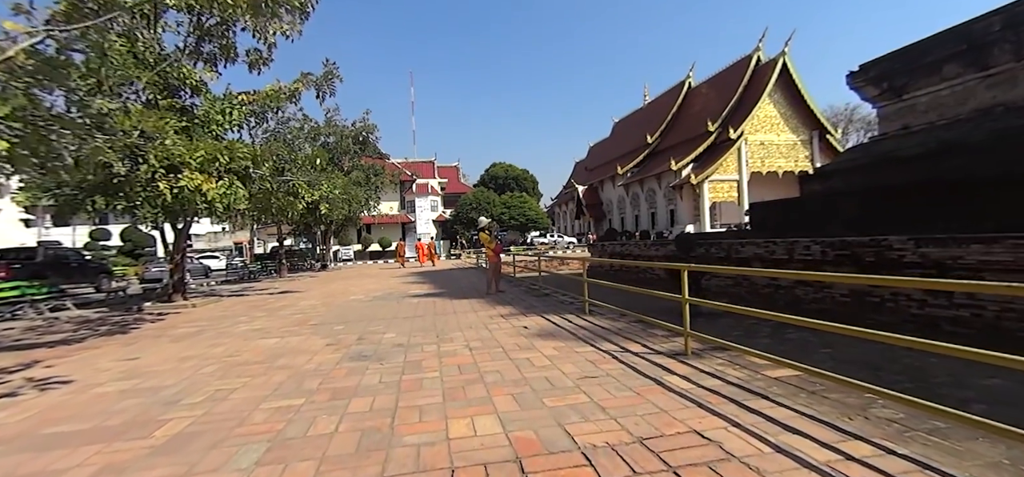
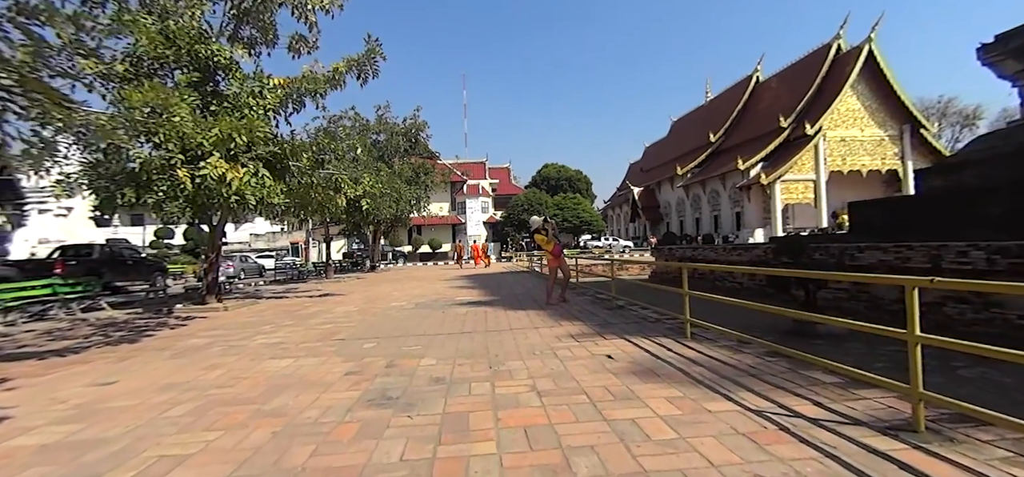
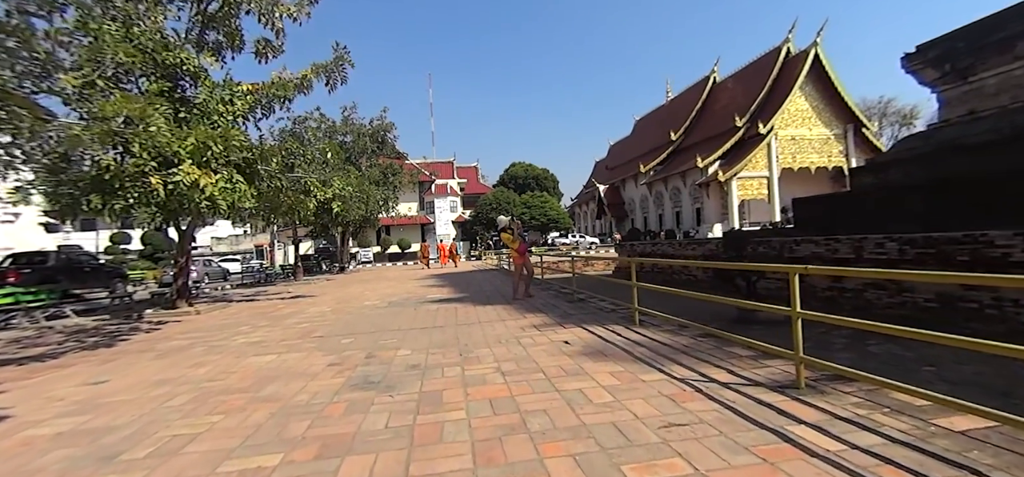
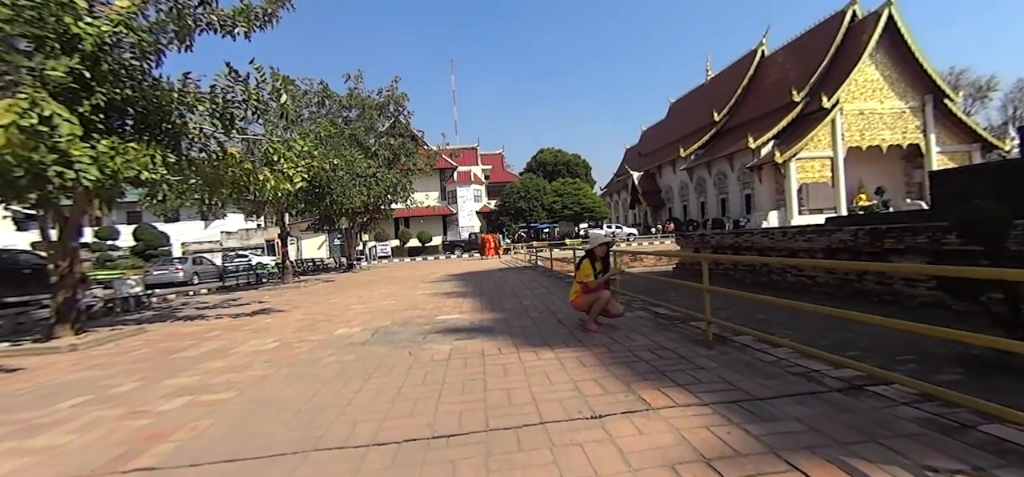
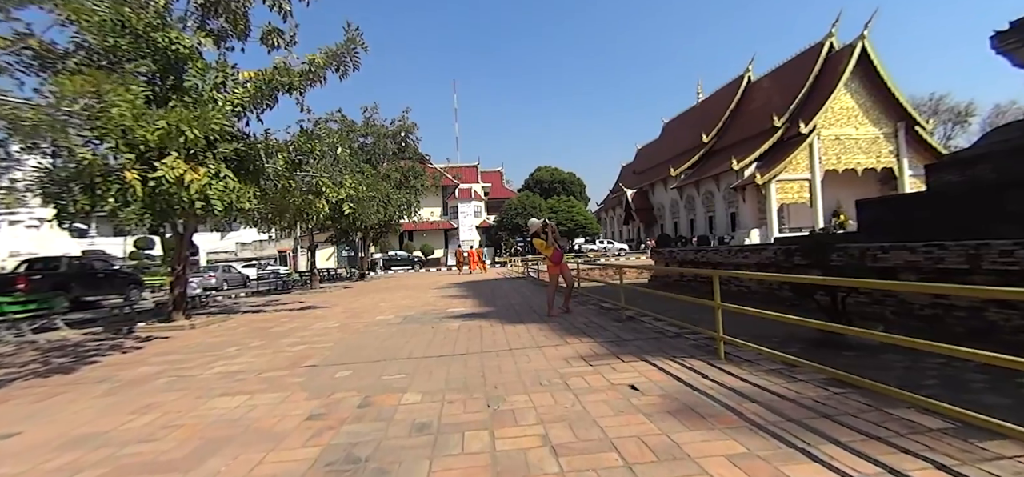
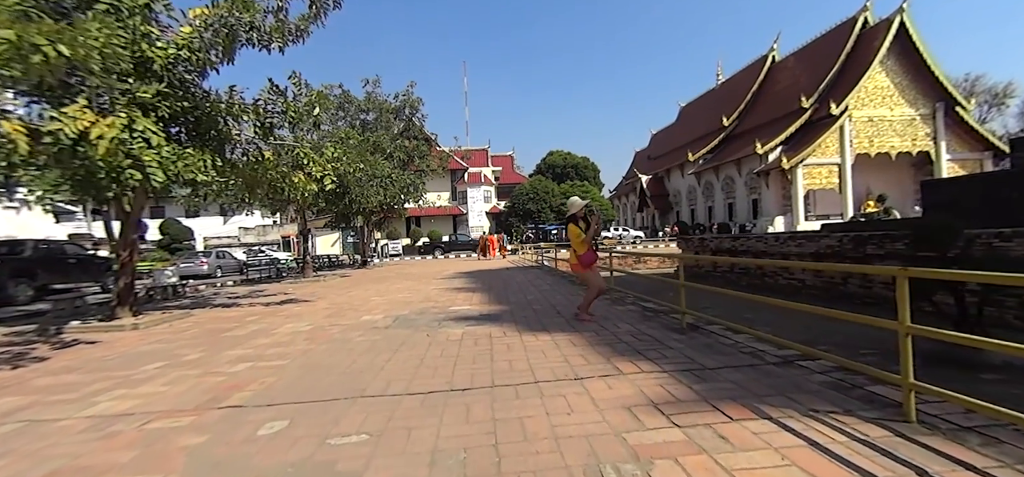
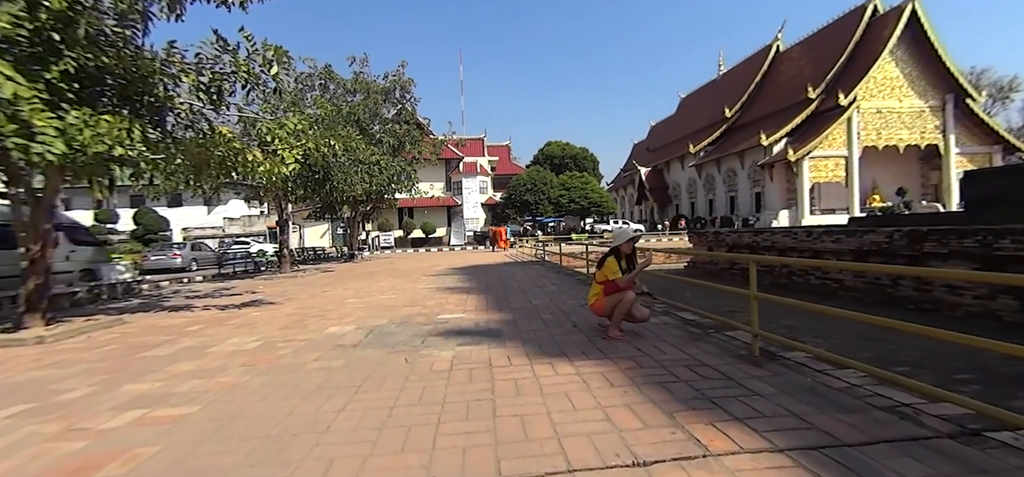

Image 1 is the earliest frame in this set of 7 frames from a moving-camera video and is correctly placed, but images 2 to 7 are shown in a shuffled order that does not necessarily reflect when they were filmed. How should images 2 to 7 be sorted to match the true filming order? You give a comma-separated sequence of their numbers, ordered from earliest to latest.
3, 2, 5, 6, 4, 7
